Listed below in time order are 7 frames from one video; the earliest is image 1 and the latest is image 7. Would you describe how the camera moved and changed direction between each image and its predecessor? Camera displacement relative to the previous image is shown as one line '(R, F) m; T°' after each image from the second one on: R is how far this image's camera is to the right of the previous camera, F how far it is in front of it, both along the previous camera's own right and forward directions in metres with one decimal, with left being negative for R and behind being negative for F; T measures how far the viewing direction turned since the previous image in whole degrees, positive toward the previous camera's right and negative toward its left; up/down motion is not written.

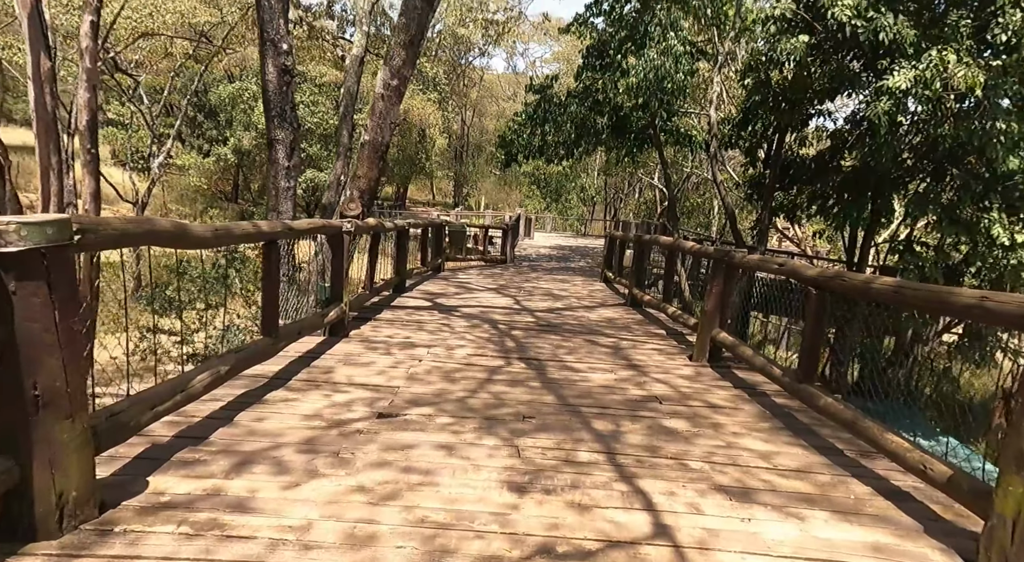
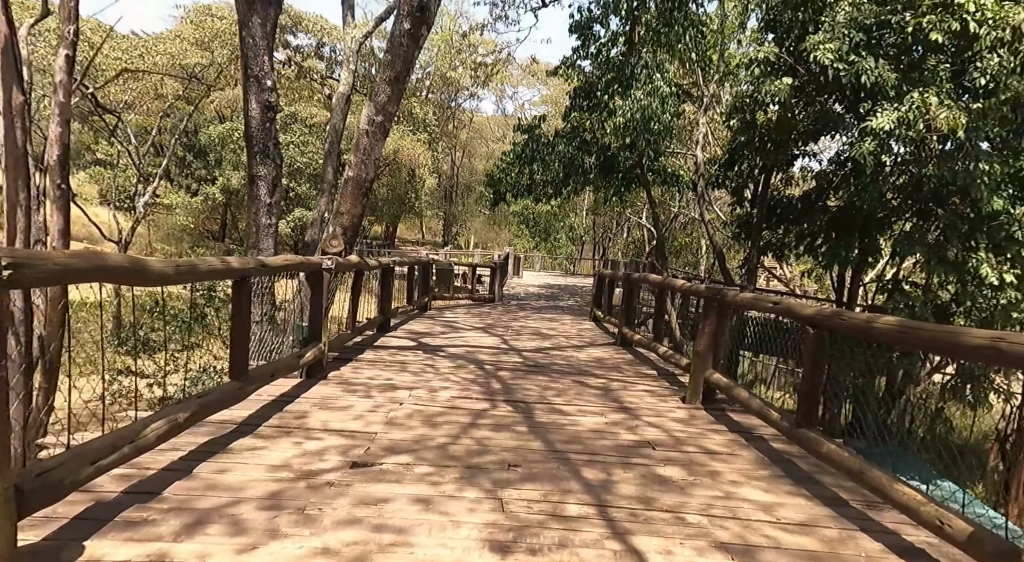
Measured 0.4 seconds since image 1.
(0.0, +0.1) m; +1°
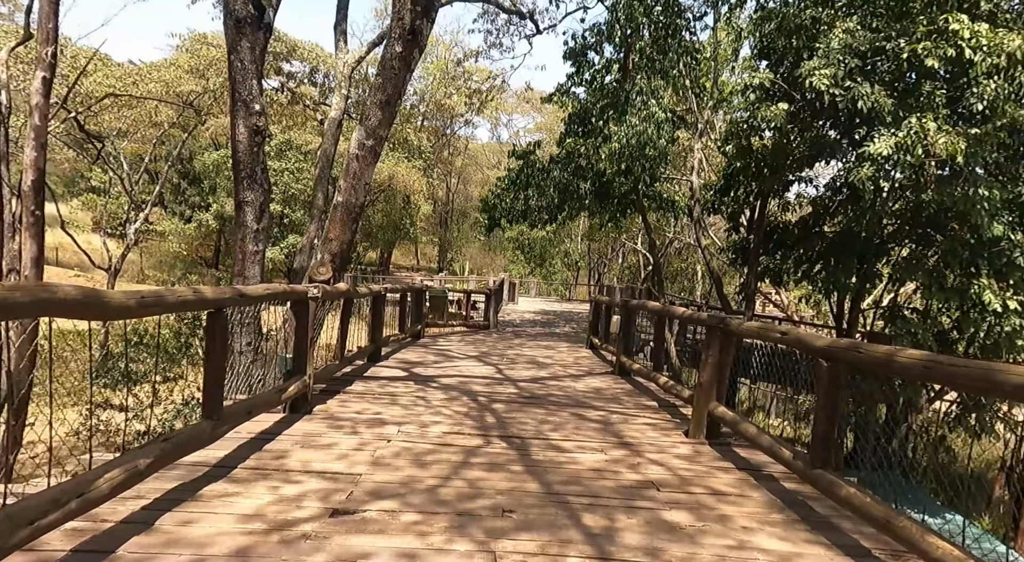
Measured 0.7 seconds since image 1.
(0.0, +0.2) m; 0°
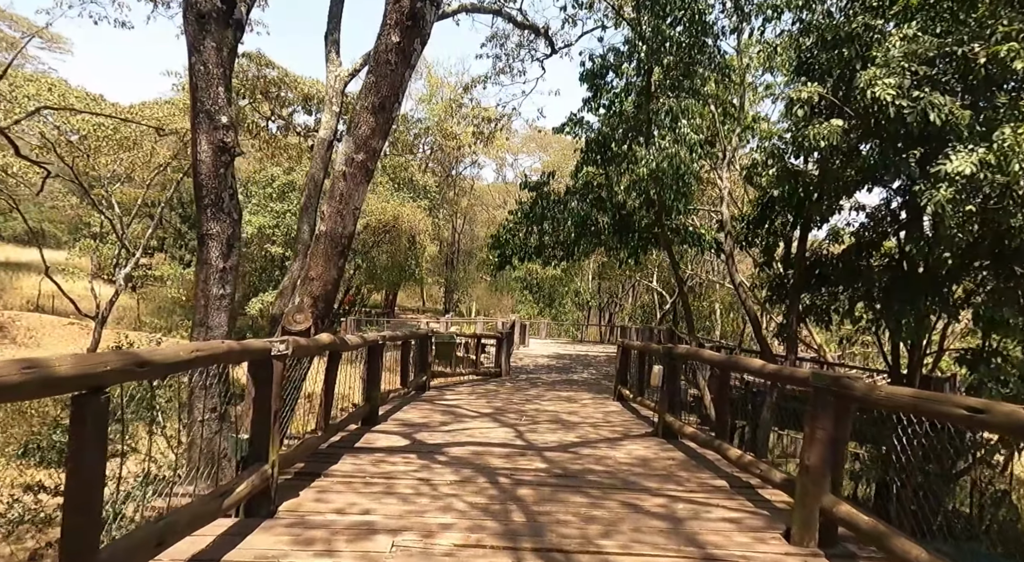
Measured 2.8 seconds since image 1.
(-0.1, +1.0) m; 0°
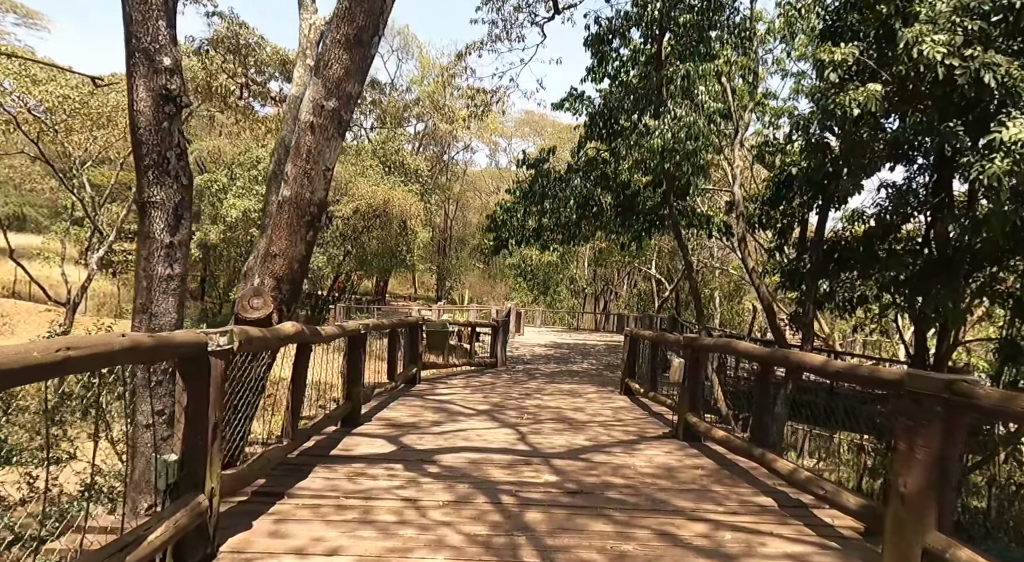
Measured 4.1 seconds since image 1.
(-0.1, +0.7) m; +1°
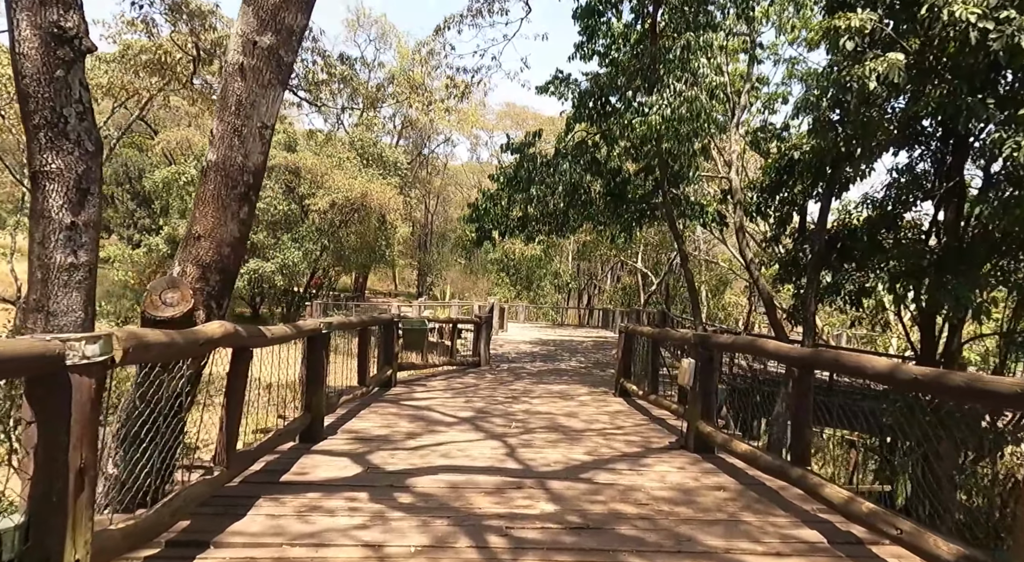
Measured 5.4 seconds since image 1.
(0.0, +0.7) m; +1°
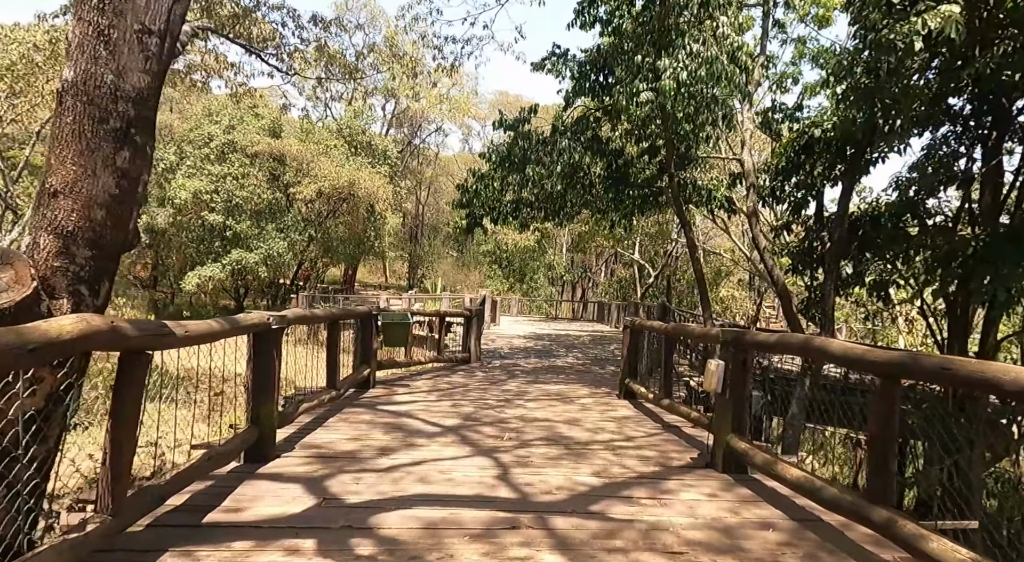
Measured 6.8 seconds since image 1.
(0.0, +0.8) m; +1°
